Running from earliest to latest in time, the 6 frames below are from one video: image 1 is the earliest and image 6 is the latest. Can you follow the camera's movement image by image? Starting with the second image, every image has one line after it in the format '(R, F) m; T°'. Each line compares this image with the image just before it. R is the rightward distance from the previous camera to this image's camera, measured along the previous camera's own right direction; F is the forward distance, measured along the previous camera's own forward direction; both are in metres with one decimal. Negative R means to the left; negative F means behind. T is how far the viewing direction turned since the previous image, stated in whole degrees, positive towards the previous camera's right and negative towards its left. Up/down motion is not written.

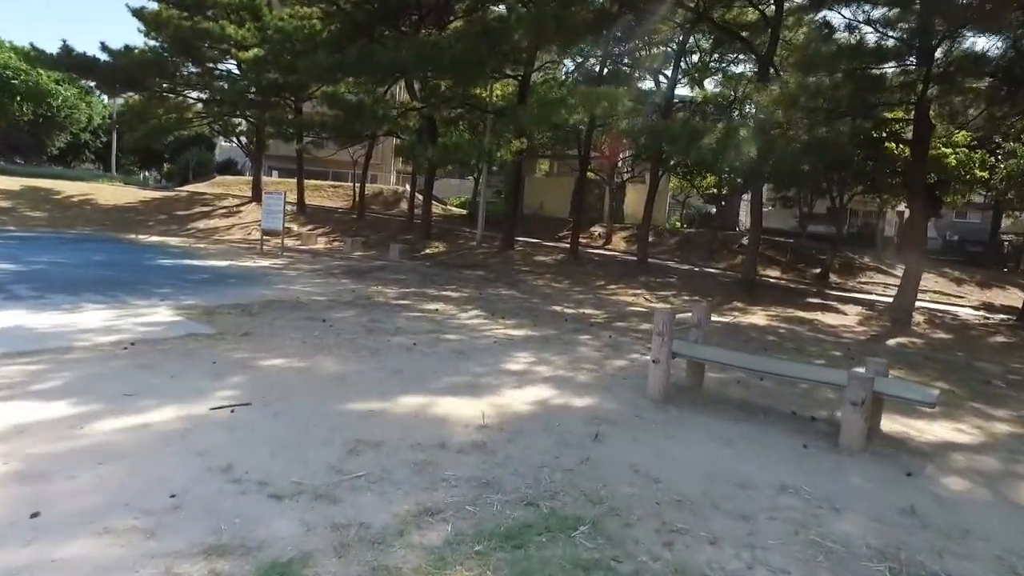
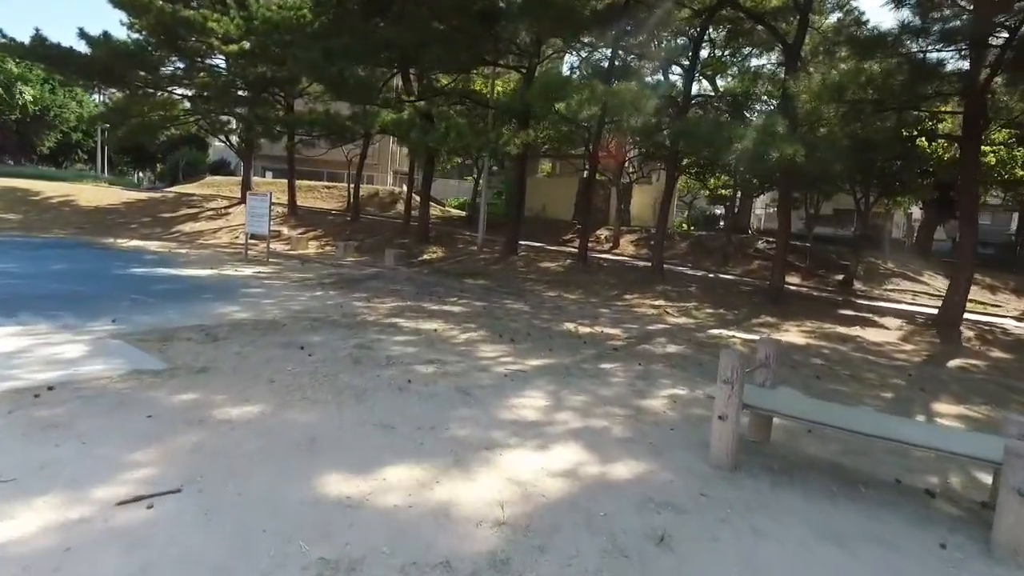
(-0.2, +1.3) m; 0°
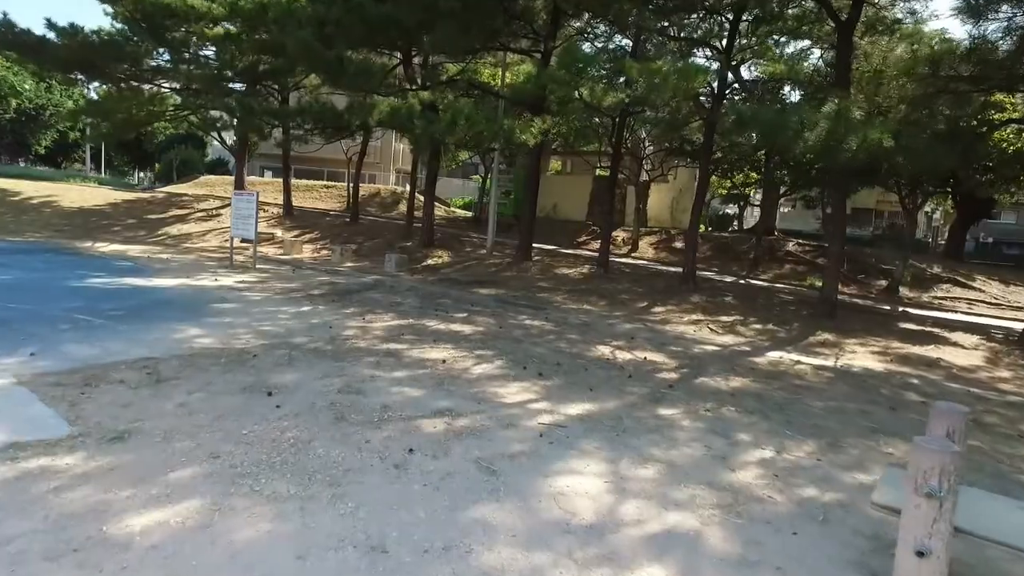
(-0.2, +1.7) m; 0°
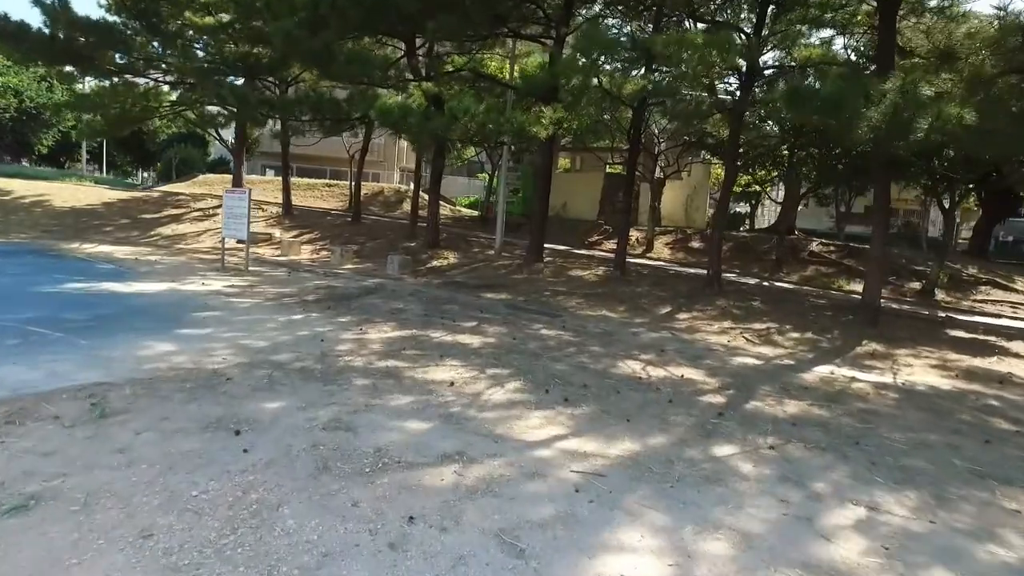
(-0.1, +1.1) m; 0°
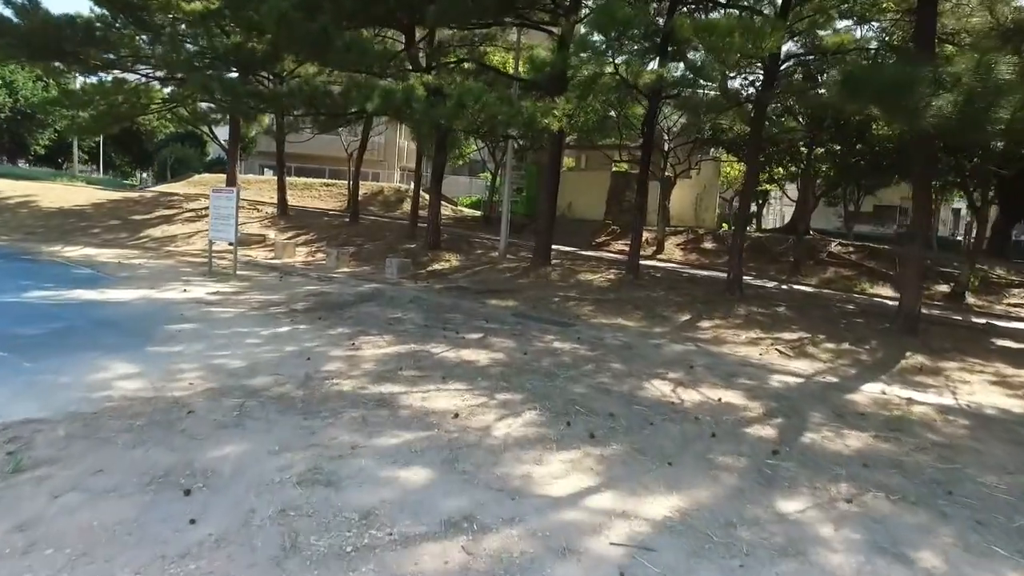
(-0.1, +0.9) m; 0°
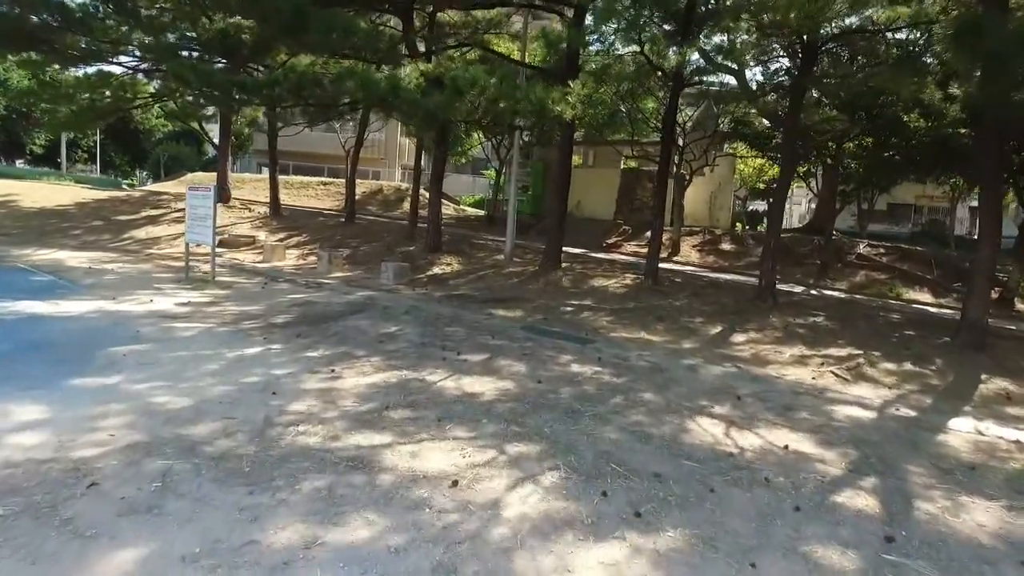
(-0.1, +1.3) m; 0°
